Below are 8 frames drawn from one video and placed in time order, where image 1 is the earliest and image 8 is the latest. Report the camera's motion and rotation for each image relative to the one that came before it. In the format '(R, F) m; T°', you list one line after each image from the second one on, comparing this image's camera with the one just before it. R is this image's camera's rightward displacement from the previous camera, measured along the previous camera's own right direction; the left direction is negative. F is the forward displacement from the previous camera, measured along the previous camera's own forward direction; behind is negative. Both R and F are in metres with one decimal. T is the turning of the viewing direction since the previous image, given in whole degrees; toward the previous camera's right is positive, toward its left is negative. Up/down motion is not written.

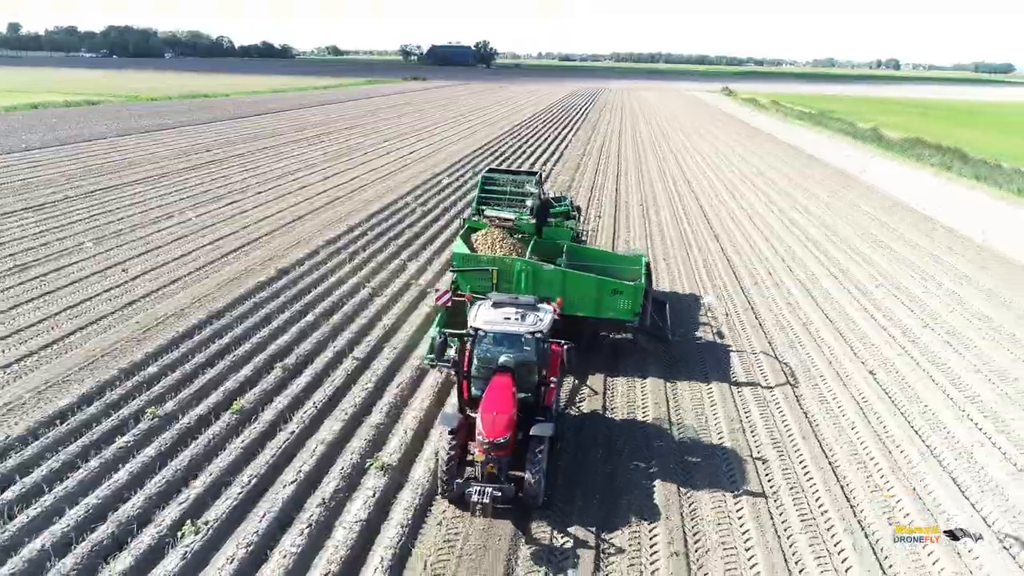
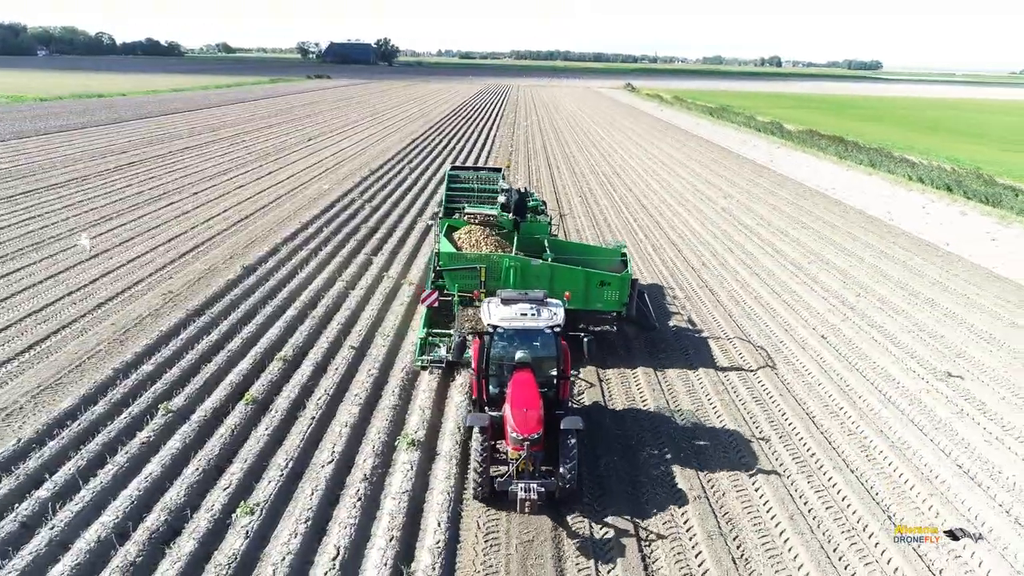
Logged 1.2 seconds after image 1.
(-1.1, +0.1) m; +7°
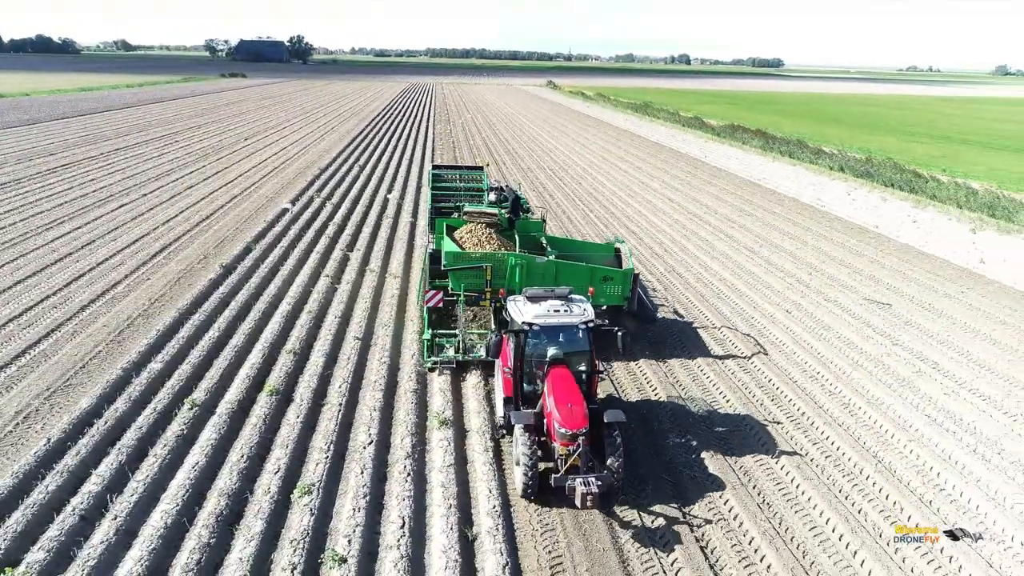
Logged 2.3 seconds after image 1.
(-1.1, +0.1) m; +6°
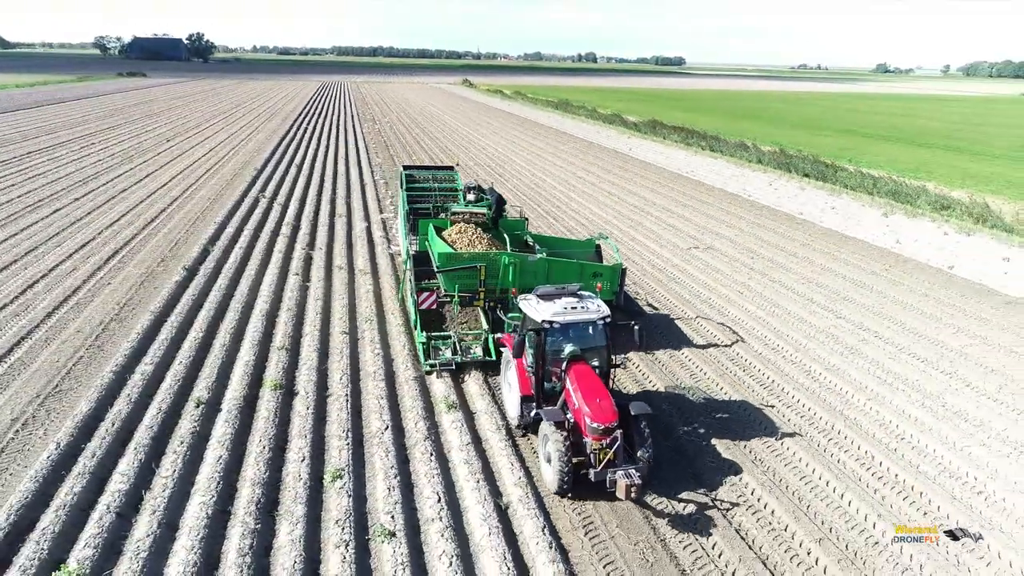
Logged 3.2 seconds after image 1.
(-1.0, +0.1) m; +7°
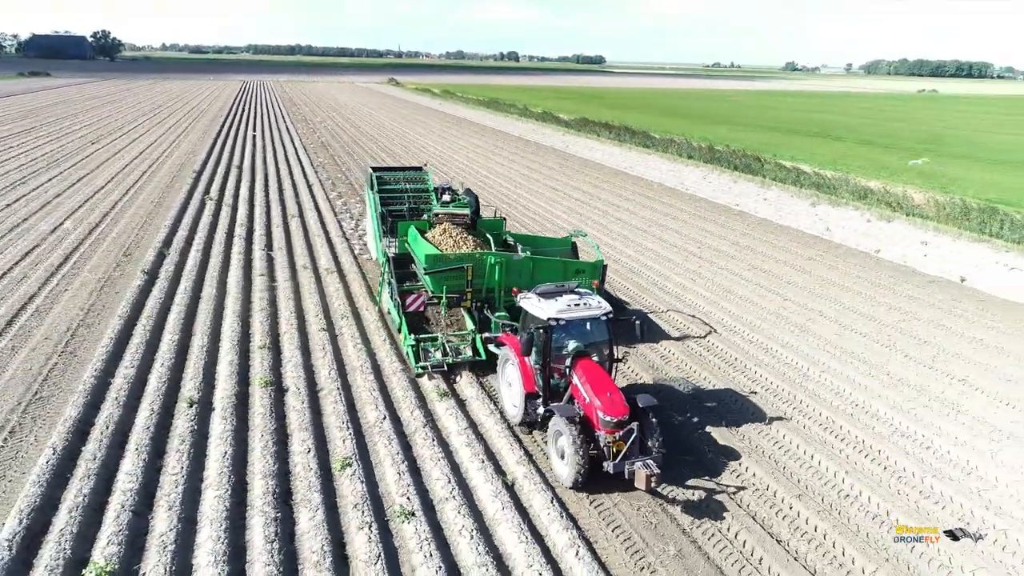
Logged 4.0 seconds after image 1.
(-0.8, 0.0) m; +6°
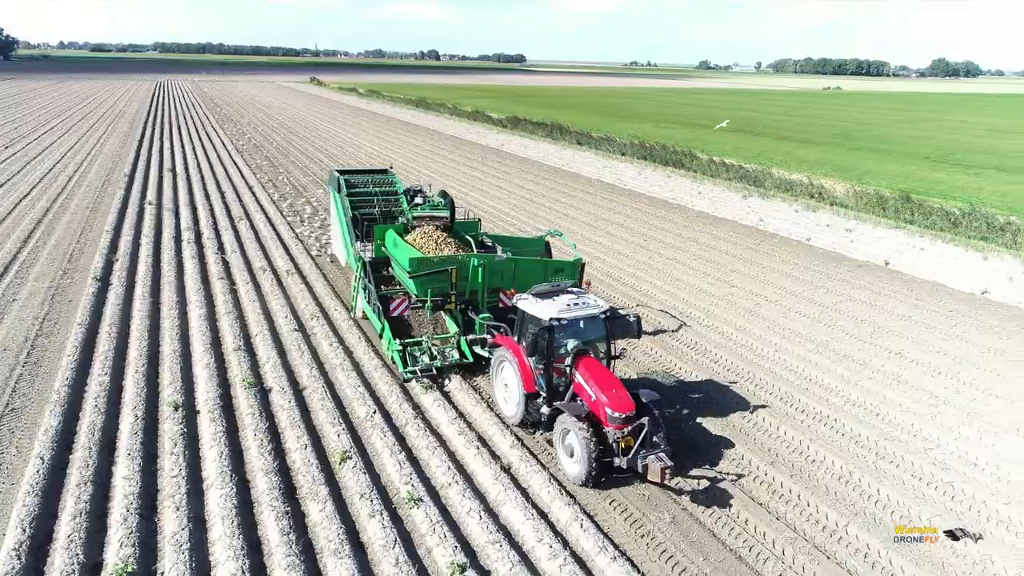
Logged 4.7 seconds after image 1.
(-0.8, 0.0) m; +6°
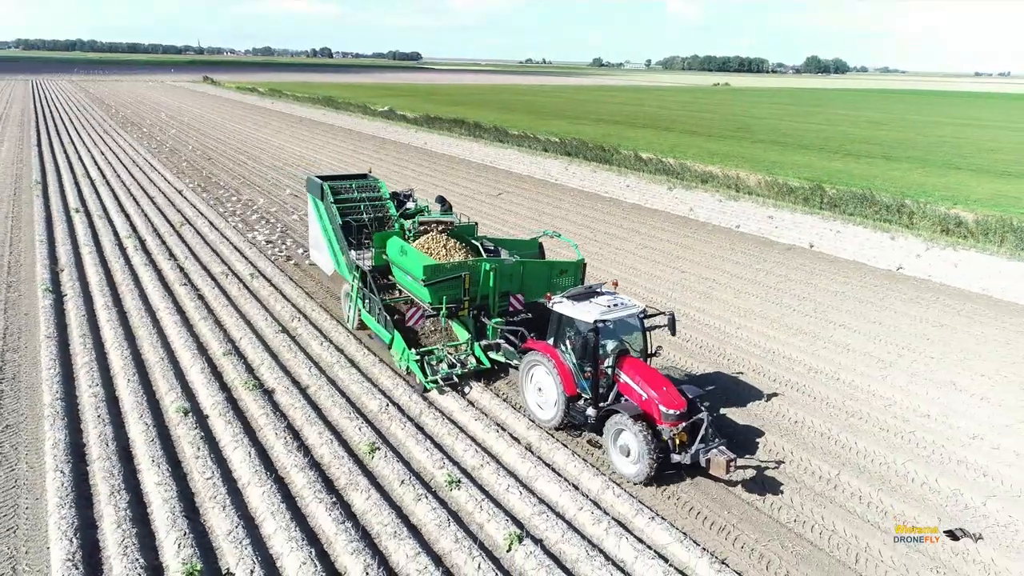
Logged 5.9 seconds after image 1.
(-1.4, +0.2) m; +8°
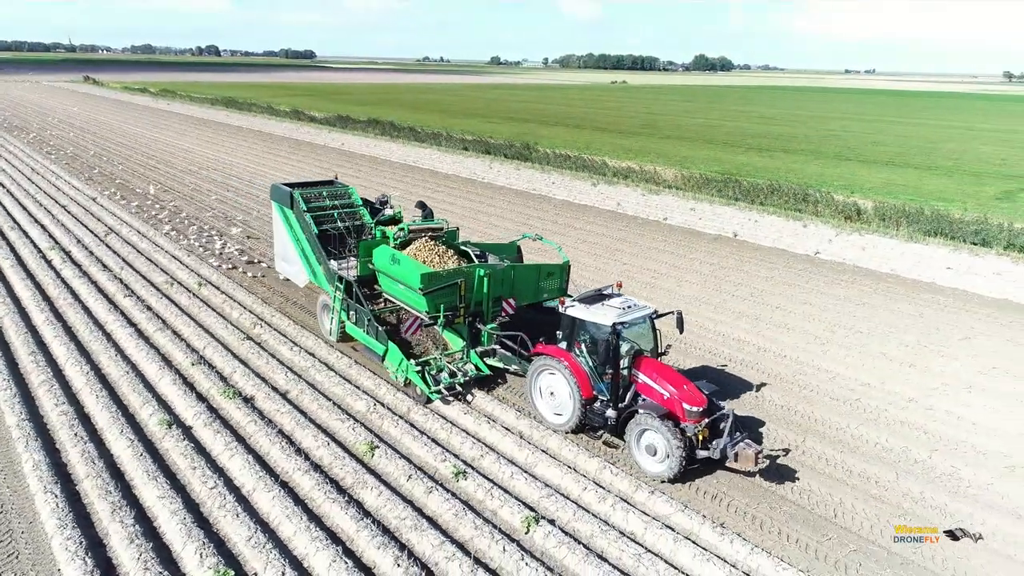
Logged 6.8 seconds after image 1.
(-1.1, +0.2) m; +8°
